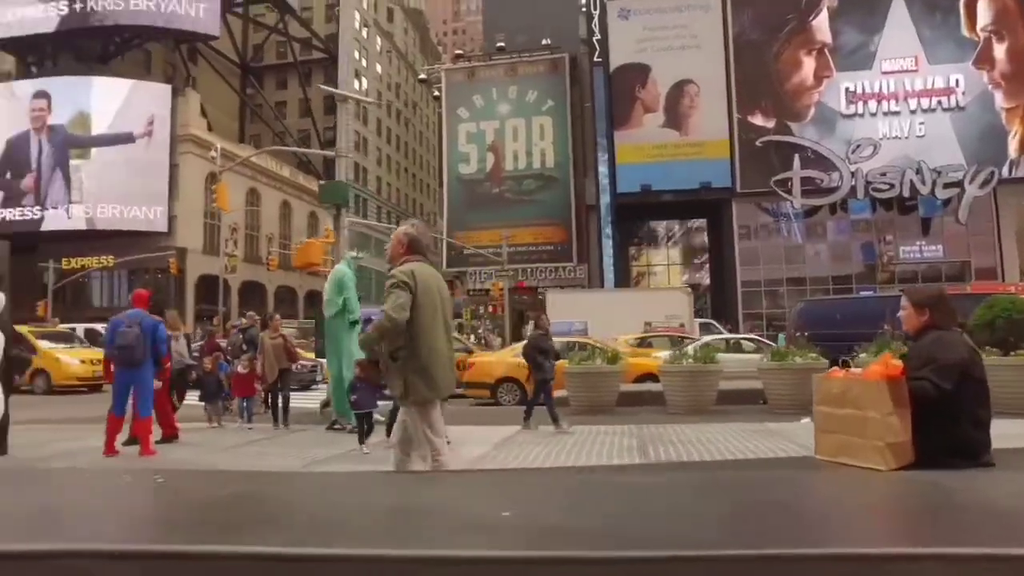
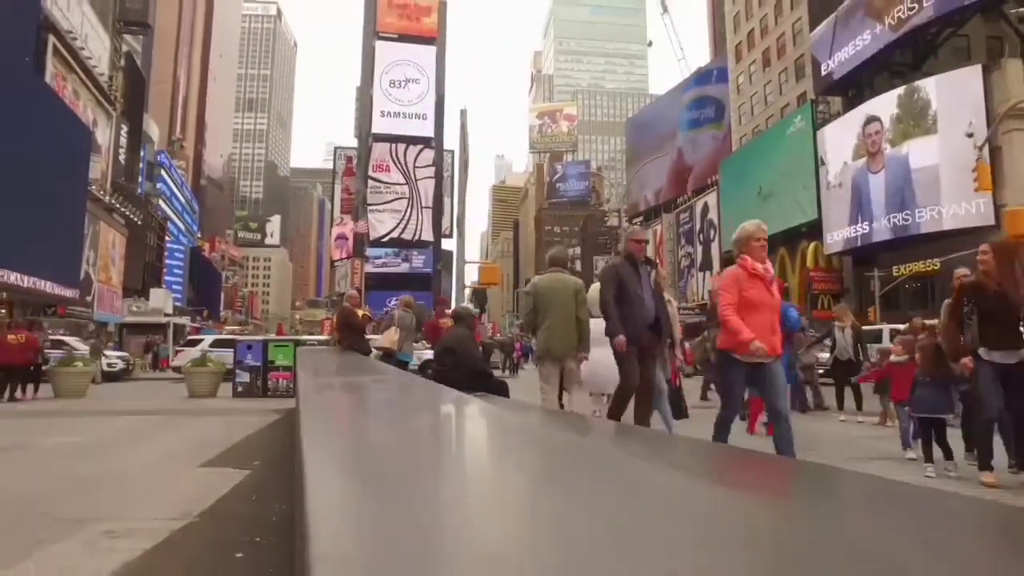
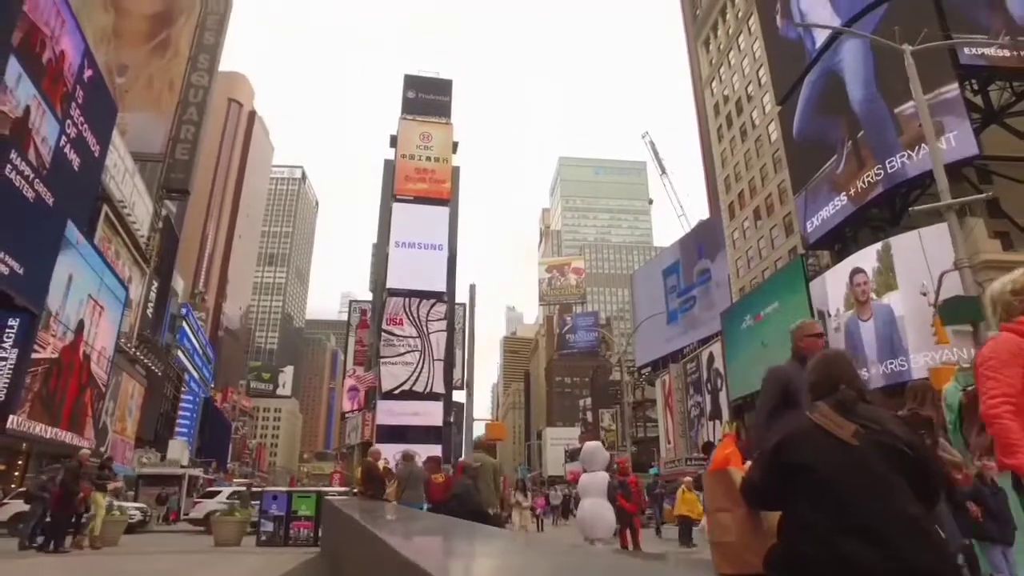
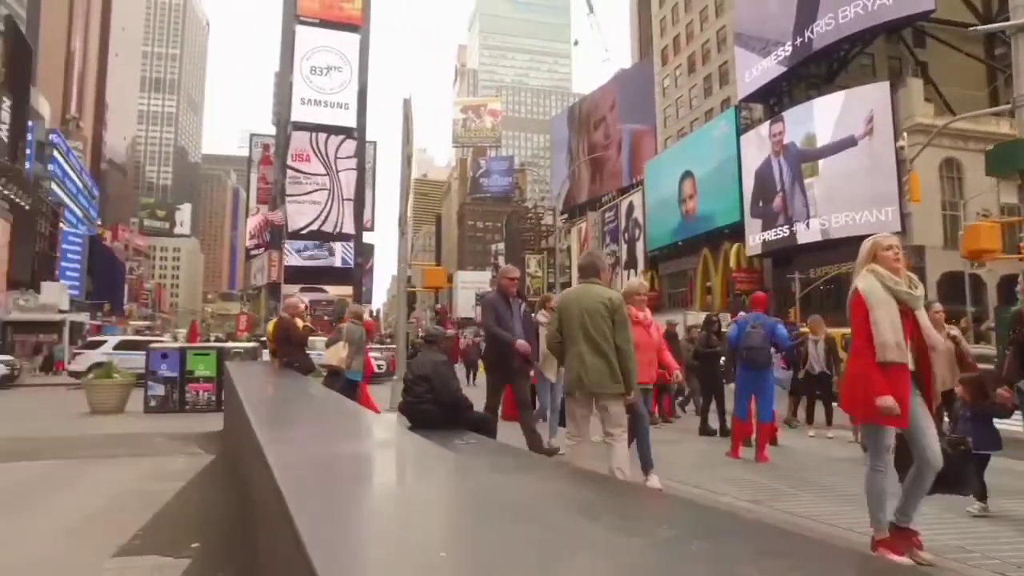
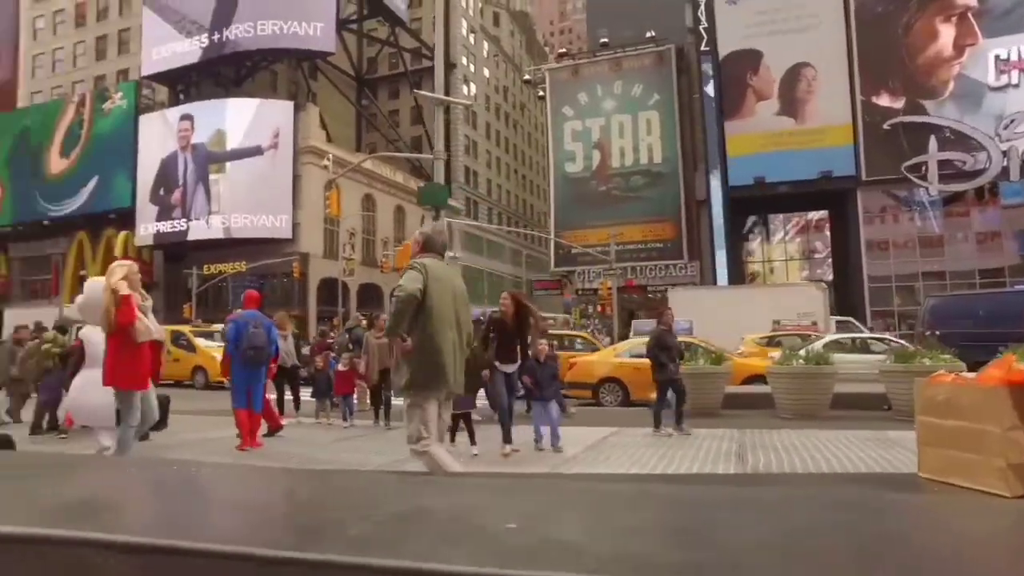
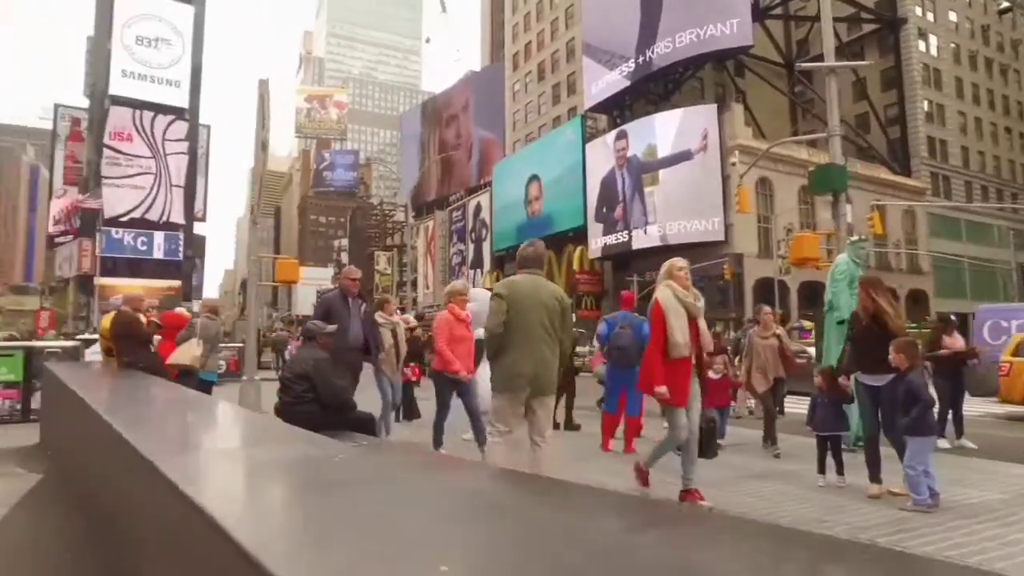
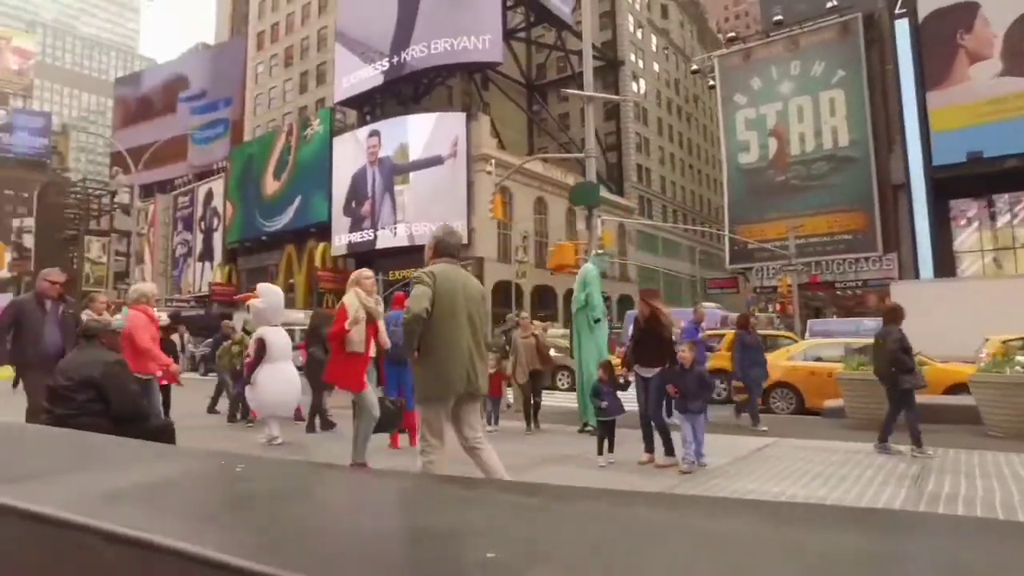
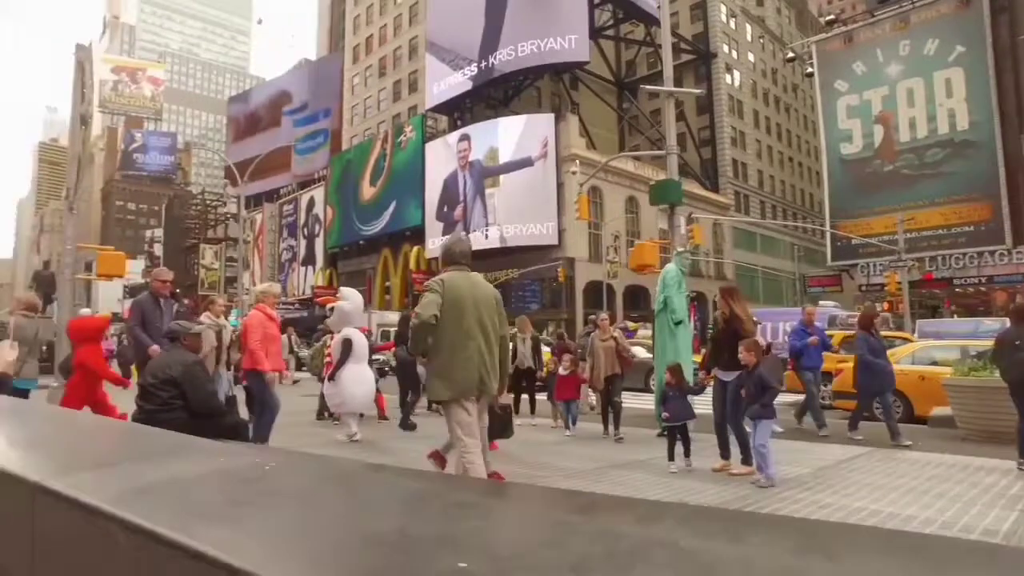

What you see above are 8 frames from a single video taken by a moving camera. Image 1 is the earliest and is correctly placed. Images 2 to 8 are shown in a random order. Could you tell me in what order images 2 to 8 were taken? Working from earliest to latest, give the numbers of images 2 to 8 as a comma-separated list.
5, 7, 8, 6, 4, 2, 3
